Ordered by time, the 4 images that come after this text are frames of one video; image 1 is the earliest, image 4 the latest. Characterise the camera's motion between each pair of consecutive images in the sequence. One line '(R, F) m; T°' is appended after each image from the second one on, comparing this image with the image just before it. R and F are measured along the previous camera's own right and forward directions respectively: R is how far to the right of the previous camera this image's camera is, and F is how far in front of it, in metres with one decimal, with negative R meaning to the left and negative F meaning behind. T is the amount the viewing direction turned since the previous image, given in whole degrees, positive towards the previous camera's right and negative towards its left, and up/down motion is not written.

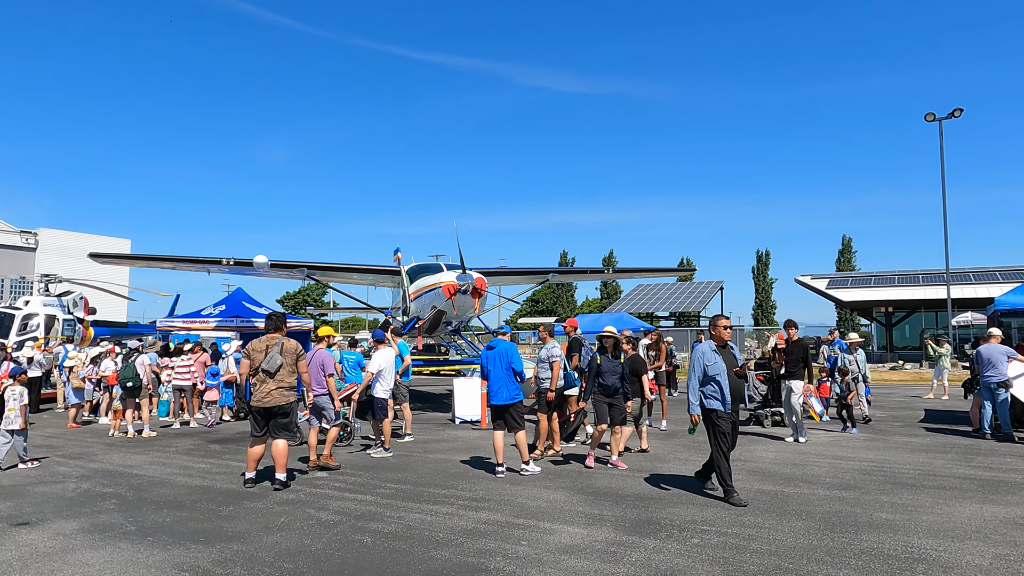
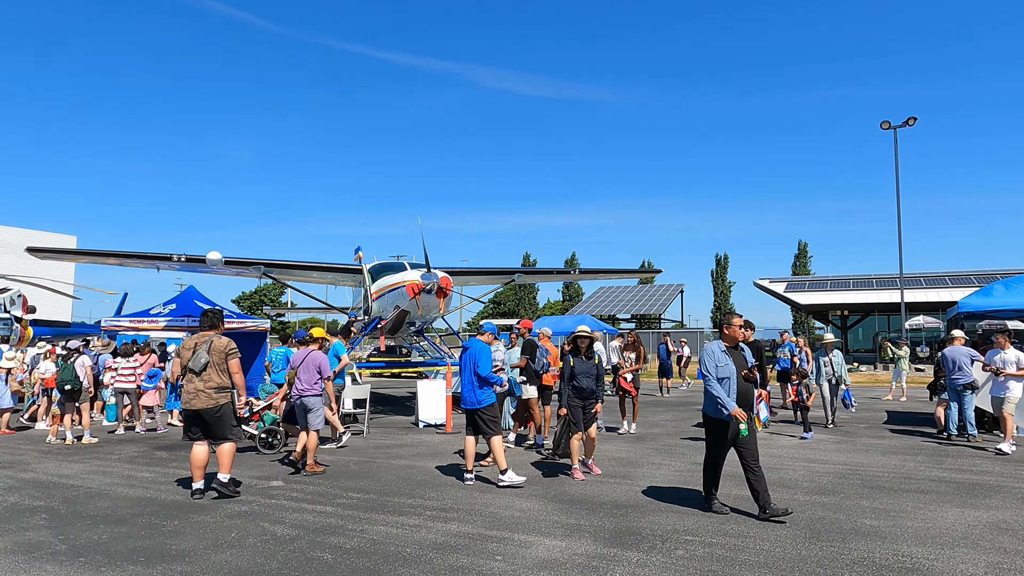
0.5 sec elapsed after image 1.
(-0.1, +0.3) m; +4°
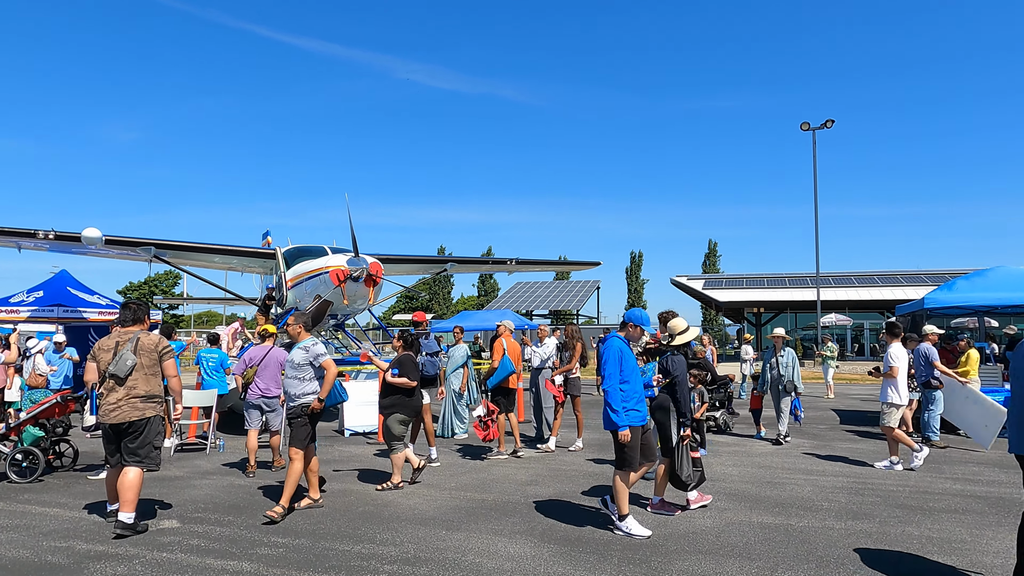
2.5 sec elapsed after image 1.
(-0.5, +1.3) m; +8°
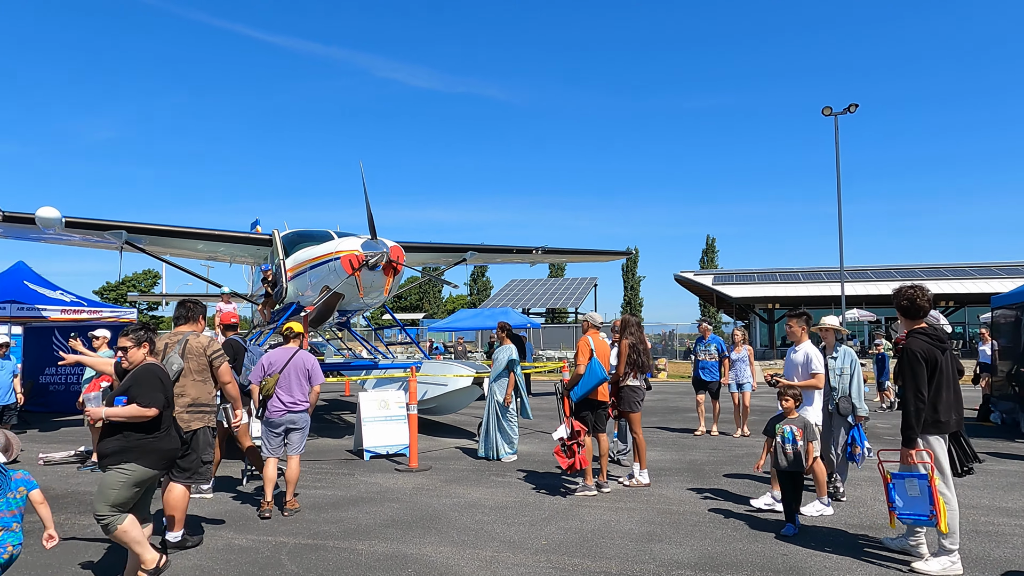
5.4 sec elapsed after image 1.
(-0.6, +1.3) m; +1°
